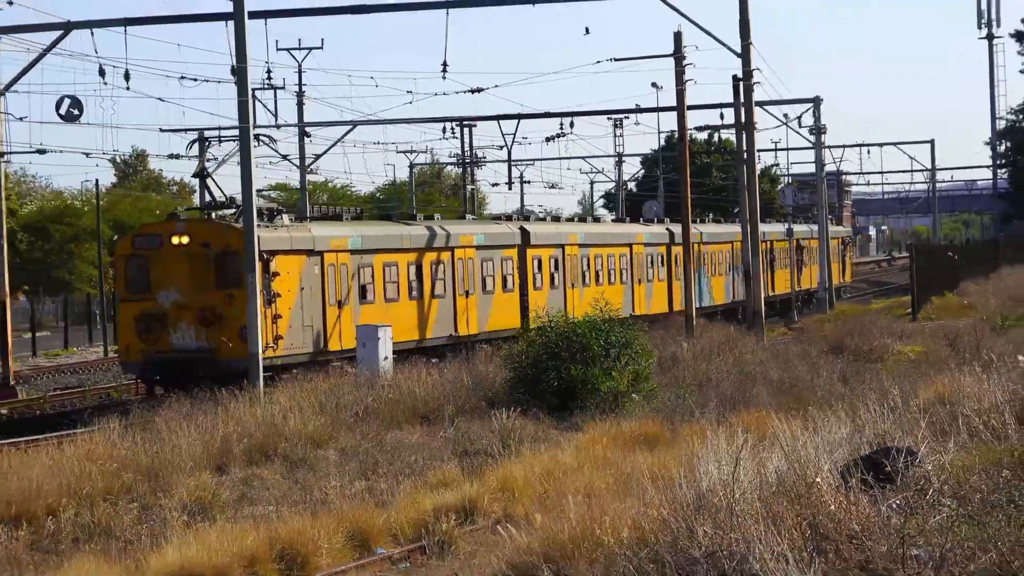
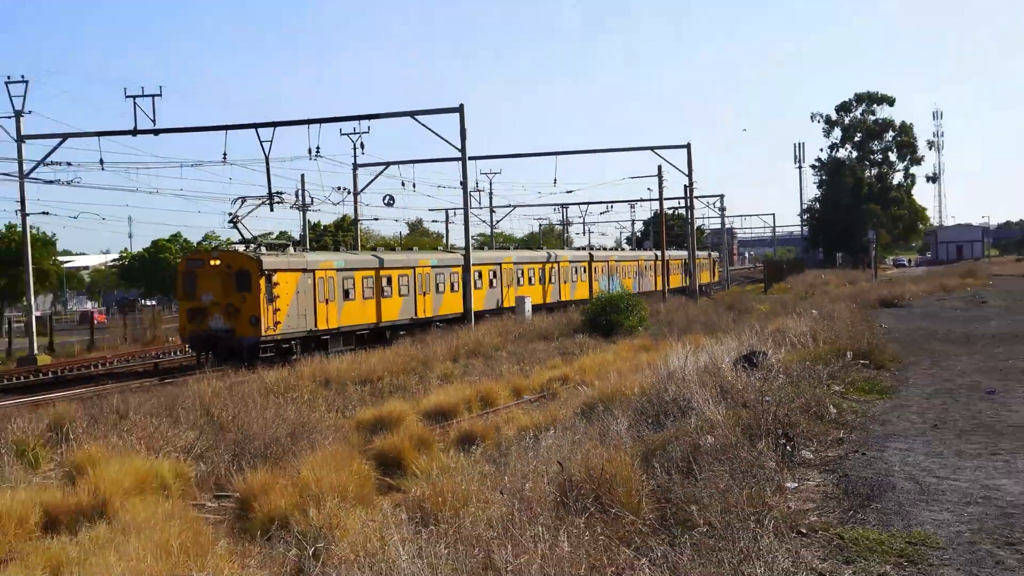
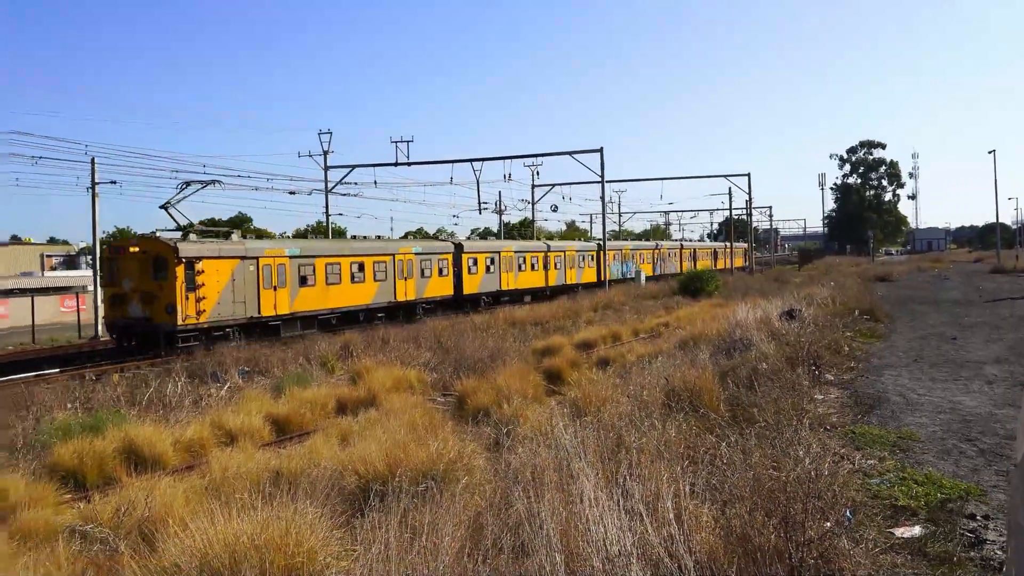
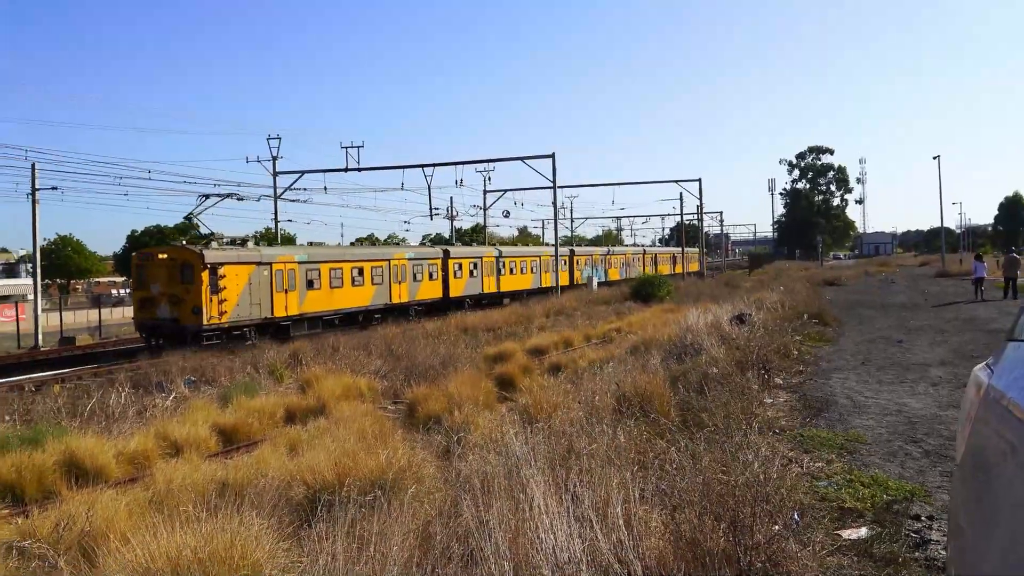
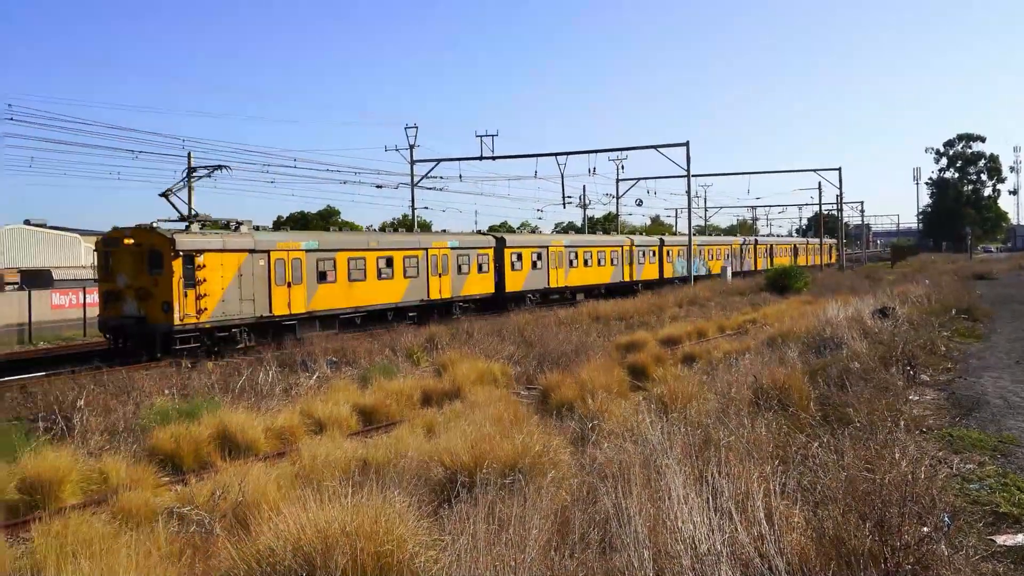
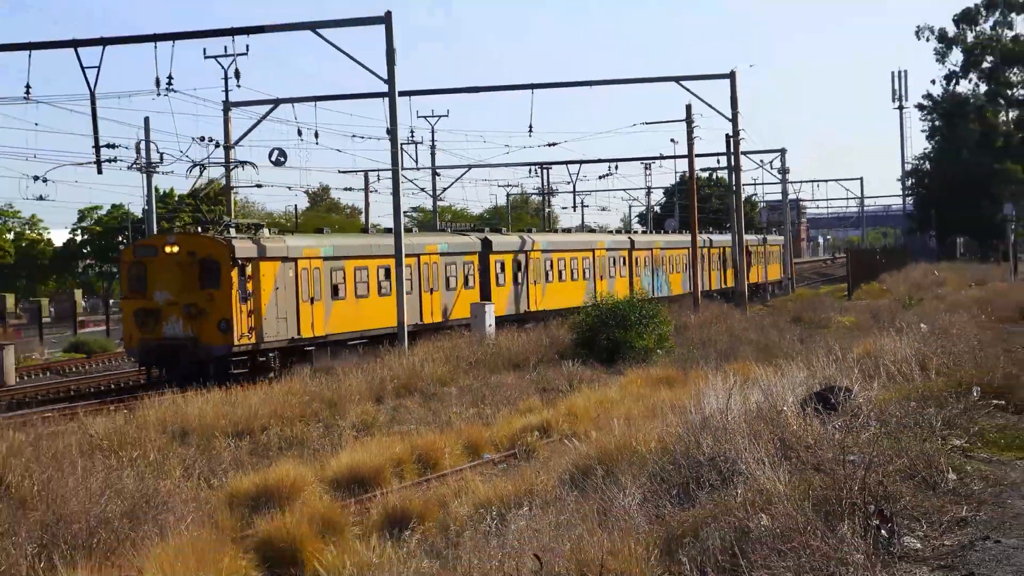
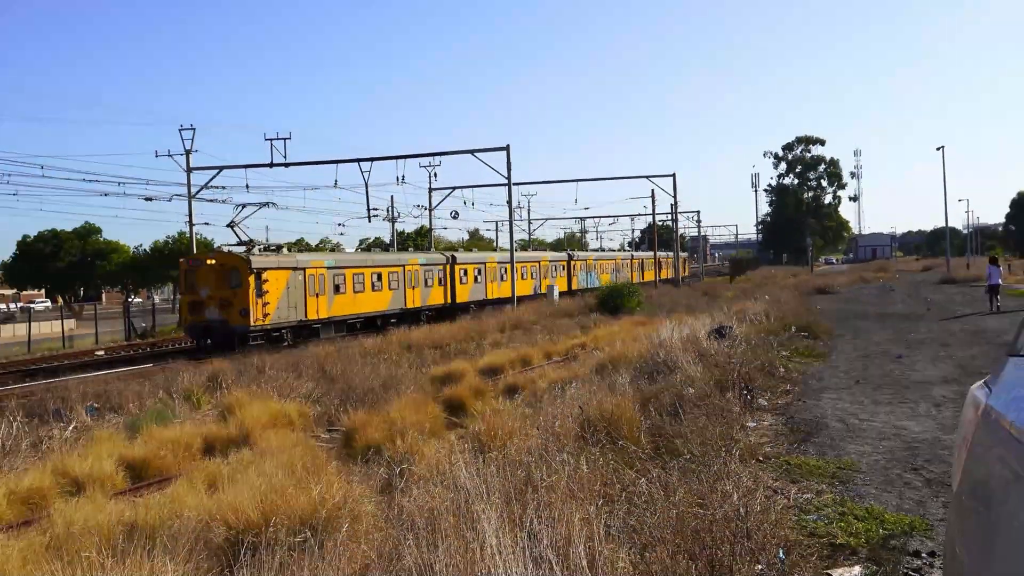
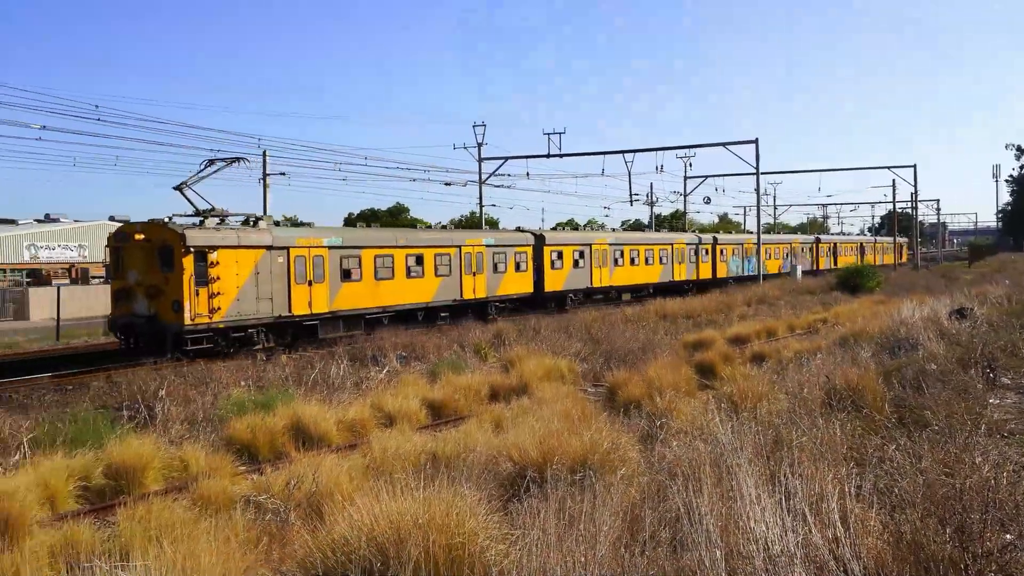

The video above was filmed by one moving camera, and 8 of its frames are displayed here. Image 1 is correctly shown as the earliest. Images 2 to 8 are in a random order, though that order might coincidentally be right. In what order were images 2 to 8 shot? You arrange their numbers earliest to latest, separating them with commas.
6, 2, 7, 4, 3, 5, 8
